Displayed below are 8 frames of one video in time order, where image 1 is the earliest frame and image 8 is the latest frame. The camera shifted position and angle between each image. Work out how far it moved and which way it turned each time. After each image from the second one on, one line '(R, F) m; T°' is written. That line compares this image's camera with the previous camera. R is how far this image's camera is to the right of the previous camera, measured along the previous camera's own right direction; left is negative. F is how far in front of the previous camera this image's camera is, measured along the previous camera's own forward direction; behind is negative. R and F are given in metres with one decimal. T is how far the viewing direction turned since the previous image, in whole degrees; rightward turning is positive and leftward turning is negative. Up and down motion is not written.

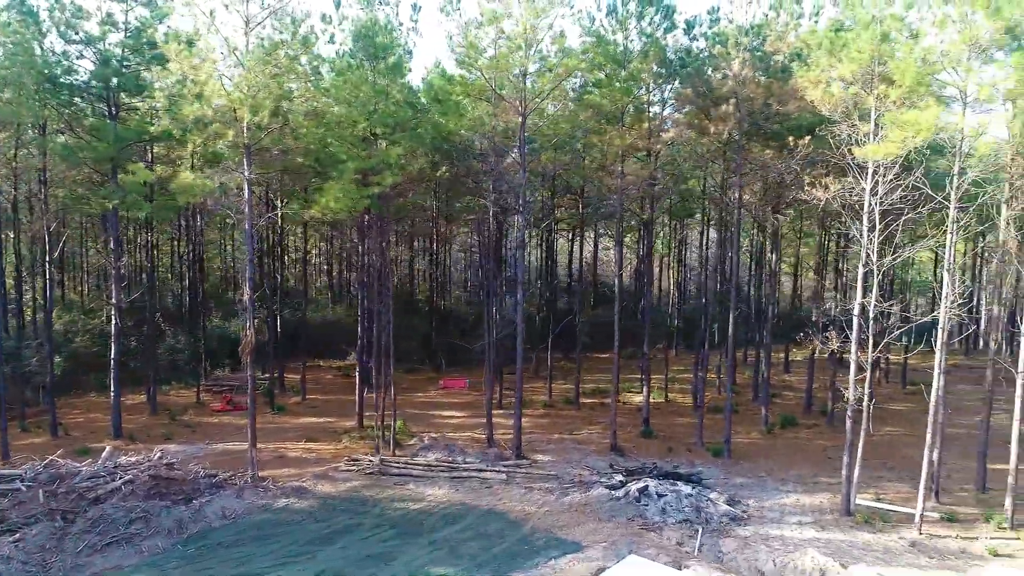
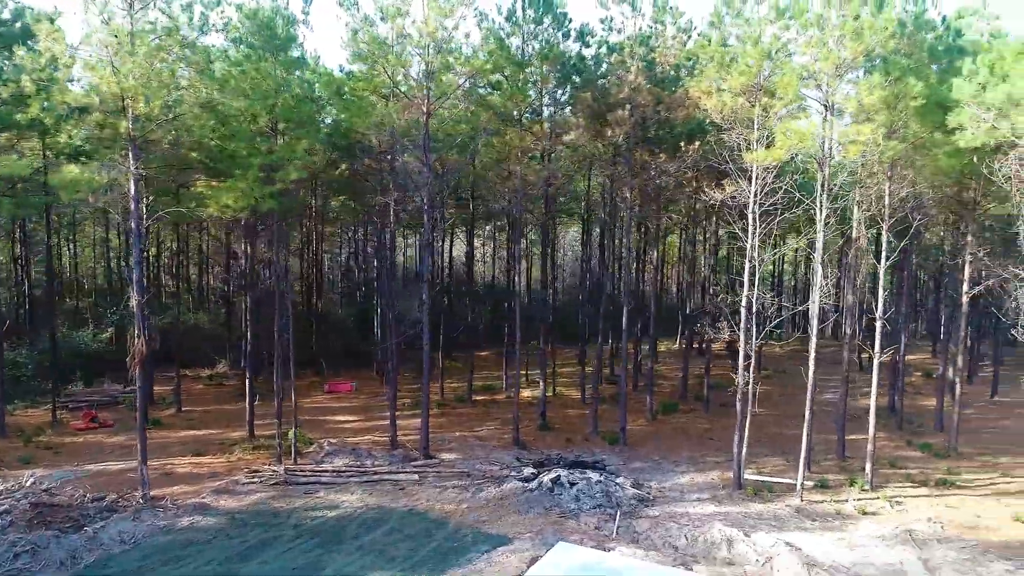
(-1.3, 0.0) m; +12°
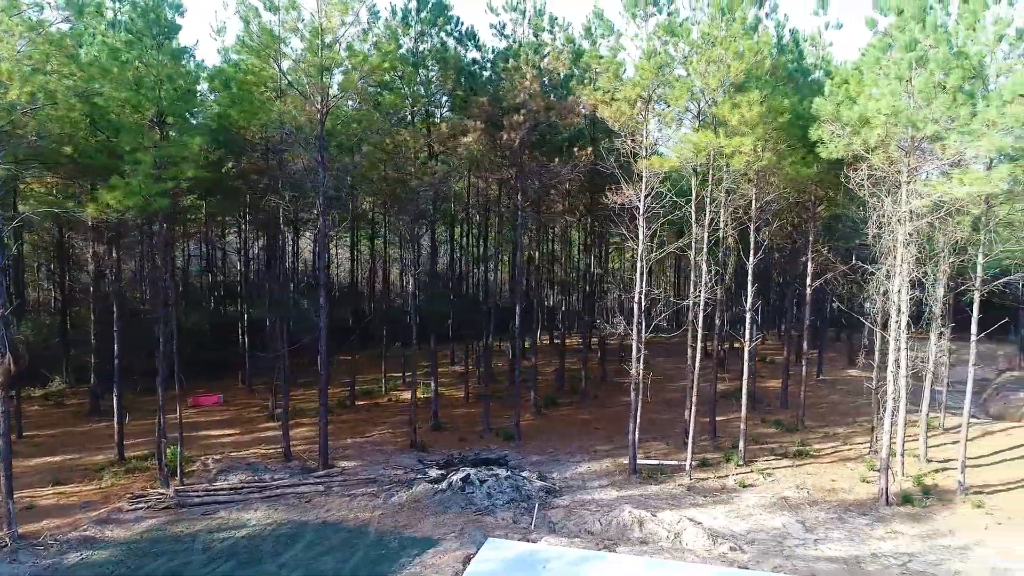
(-1.5, 0.0) m; +13°
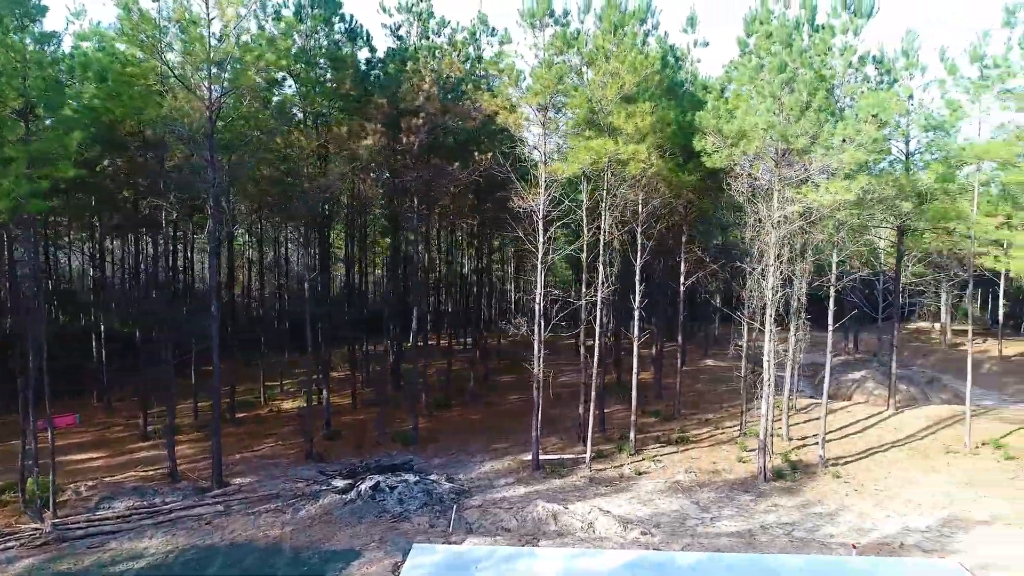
(-1.2, 0.0) m; +12°
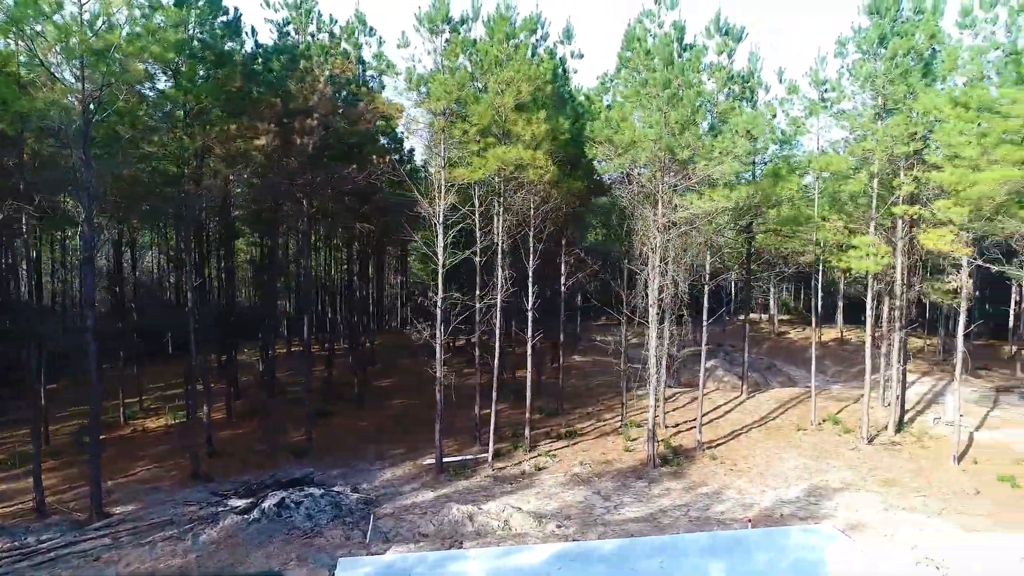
(-1.4, 0.0) m; +13°
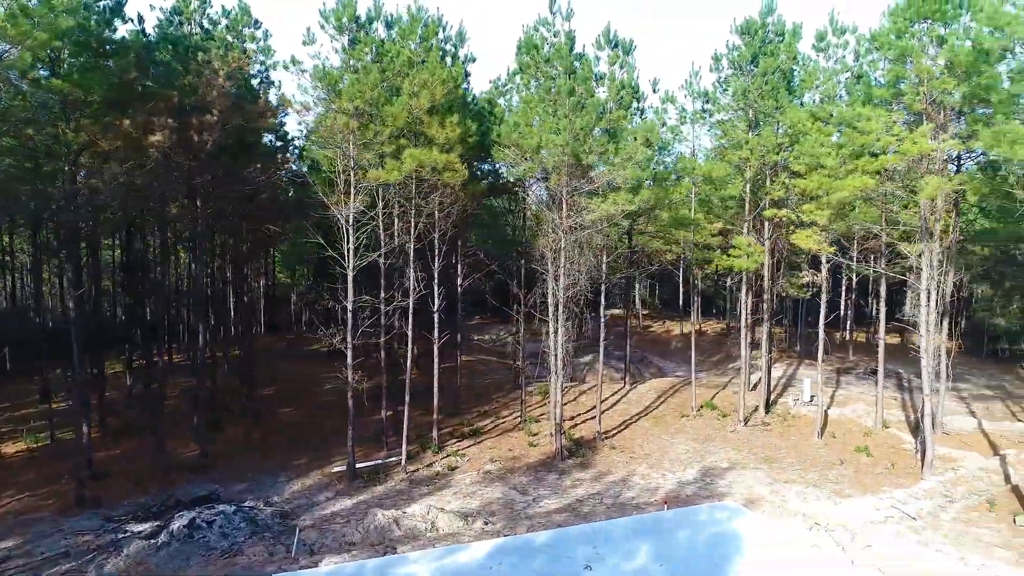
(-1.4, -0.1) m; +12°
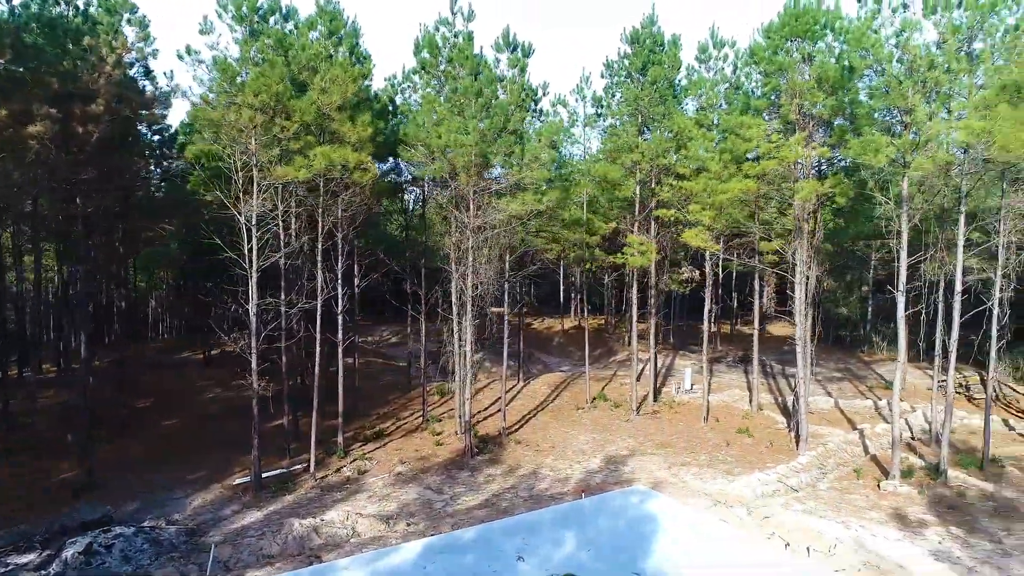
(-1.0, -0.1) m; +11°
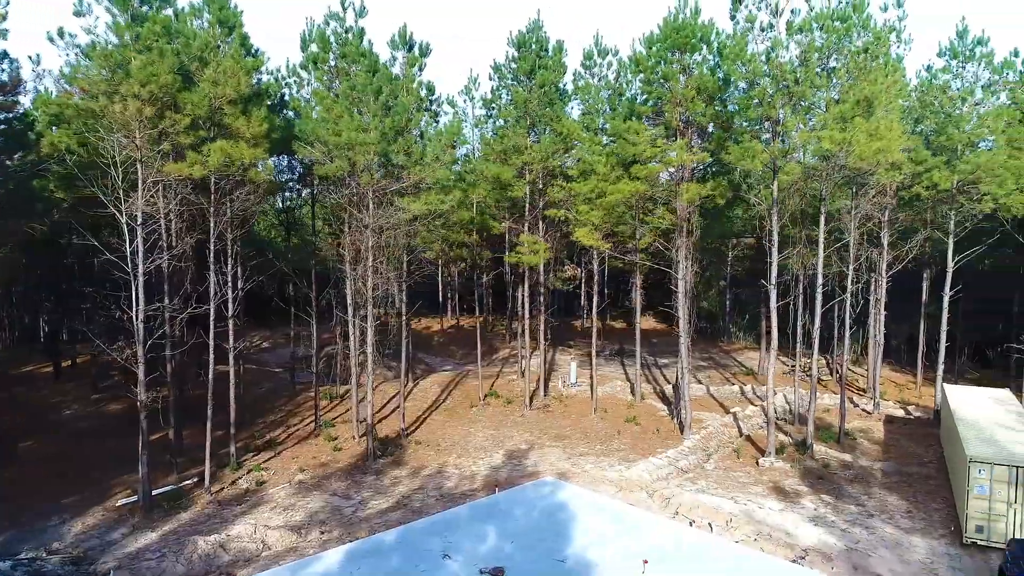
(-1.0, -0.1) m; +11°
